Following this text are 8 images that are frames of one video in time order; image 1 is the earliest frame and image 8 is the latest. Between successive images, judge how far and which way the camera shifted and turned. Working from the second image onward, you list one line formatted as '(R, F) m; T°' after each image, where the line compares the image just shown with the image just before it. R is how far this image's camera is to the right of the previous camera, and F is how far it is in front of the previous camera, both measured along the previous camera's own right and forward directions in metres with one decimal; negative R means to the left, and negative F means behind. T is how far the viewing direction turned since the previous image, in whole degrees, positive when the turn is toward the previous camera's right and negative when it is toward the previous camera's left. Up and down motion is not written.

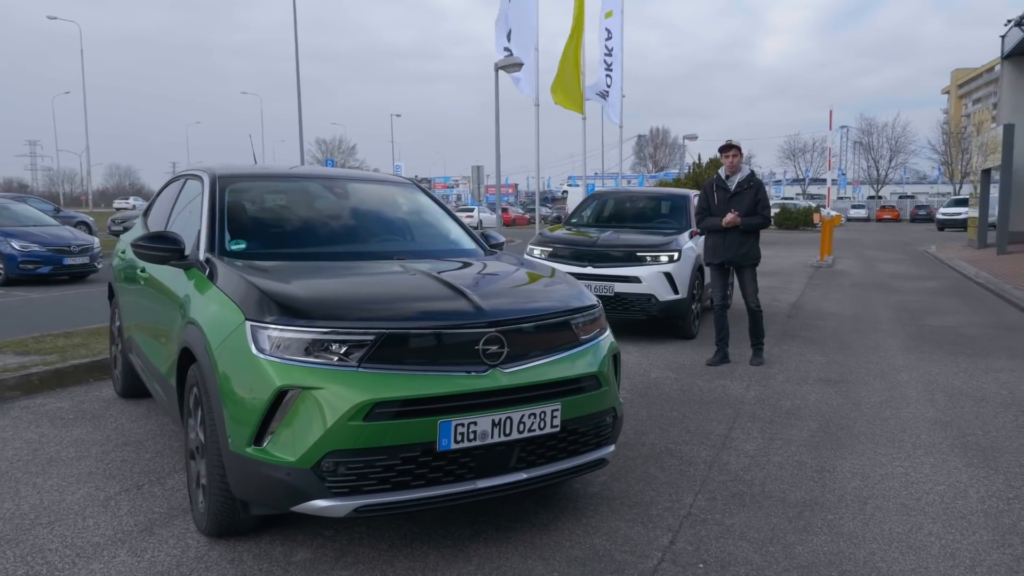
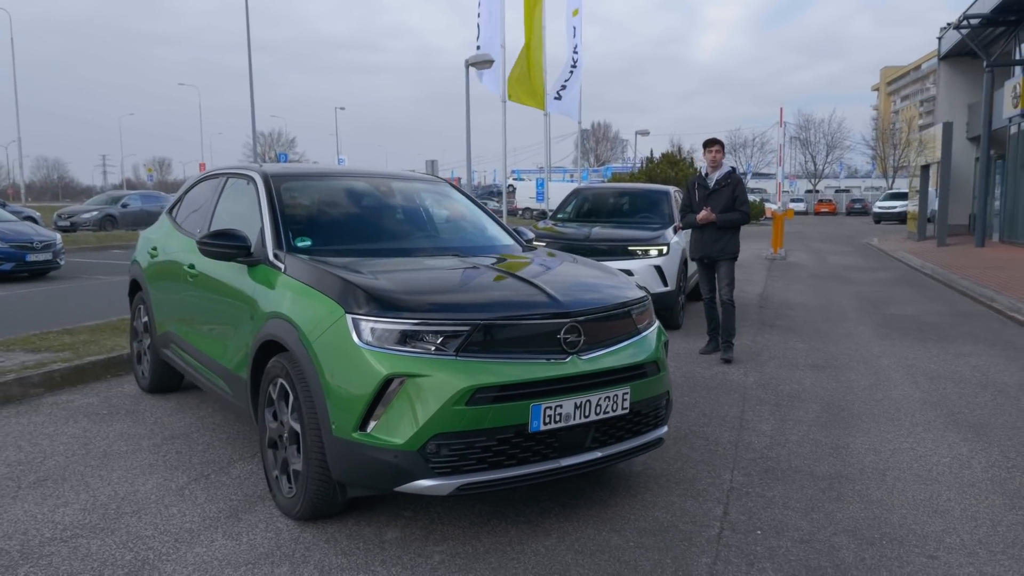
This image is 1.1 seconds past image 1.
(-0.6, -0.2) m; +4°
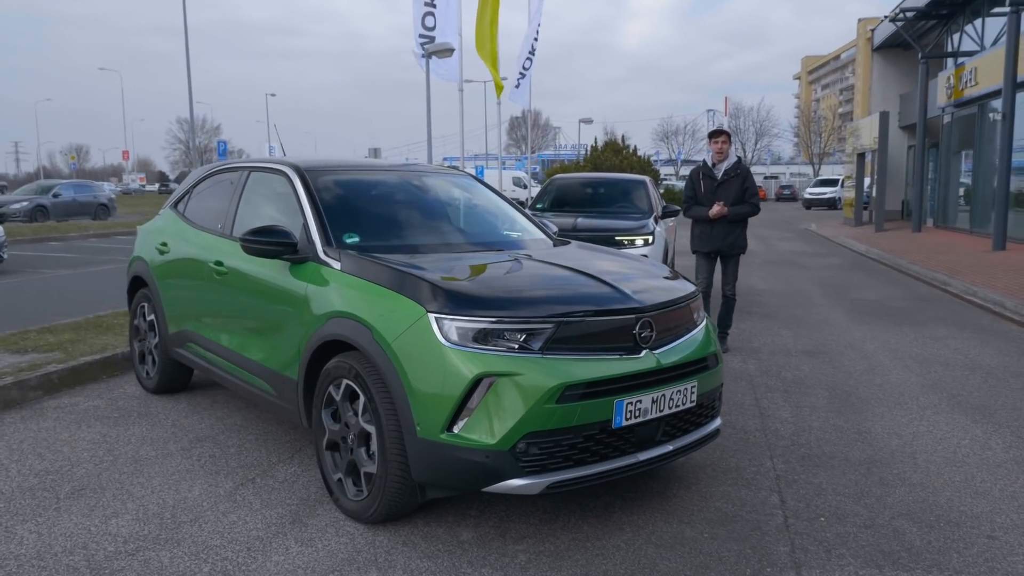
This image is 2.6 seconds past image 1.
(-0.6, +0.1) m; +5°
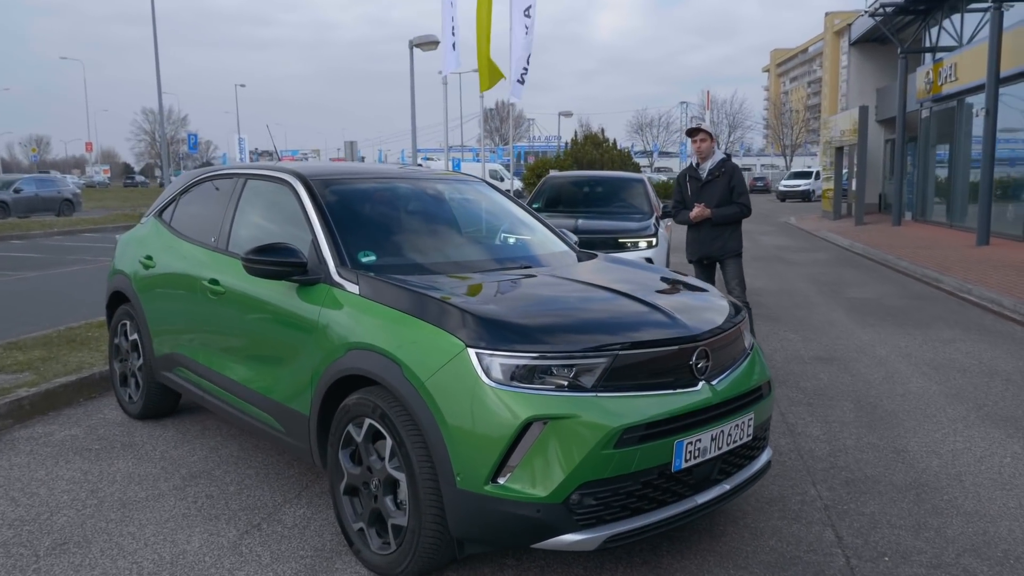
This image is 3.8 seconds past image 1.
(-0.3, +0.4) m; +2°
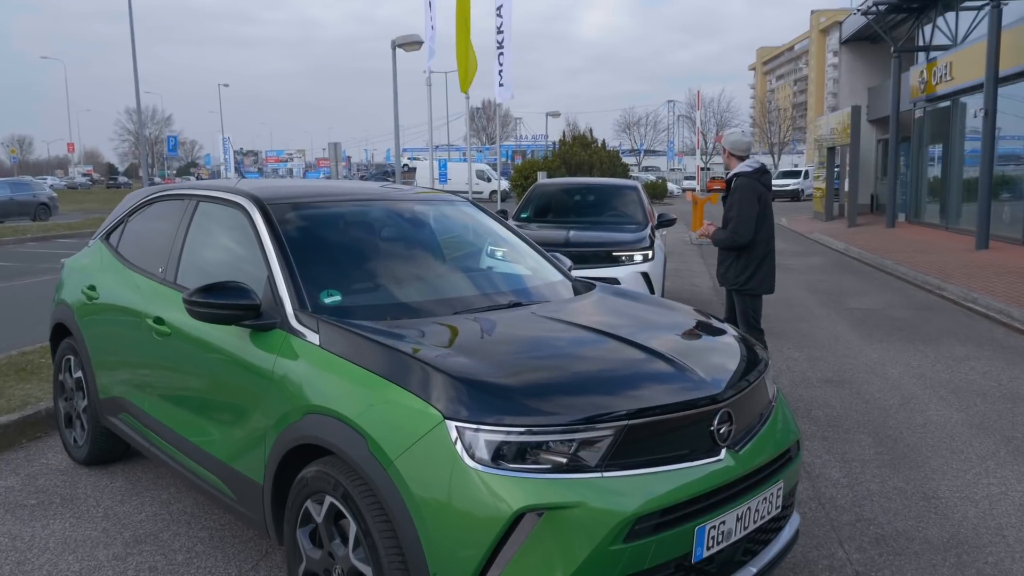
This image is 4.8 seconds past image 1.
(0.0, +0.5) m; +1°
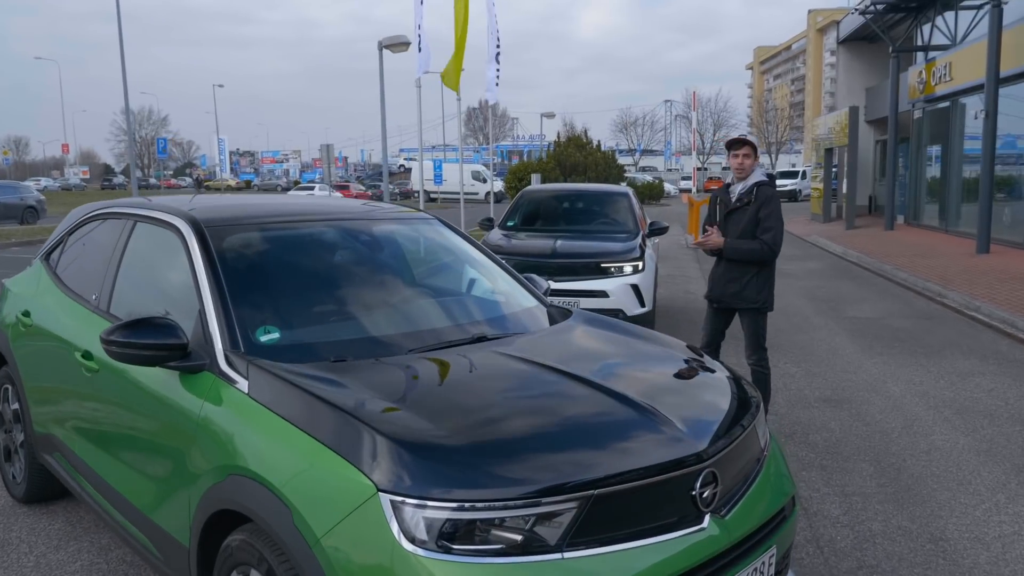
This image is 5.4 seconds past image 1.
(+0.1, +0.3) m; 0°
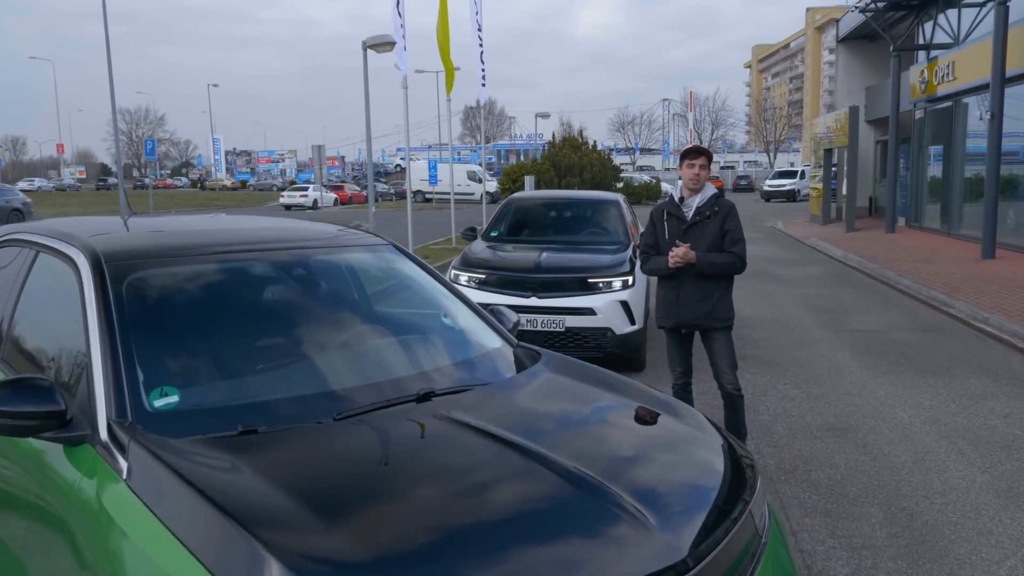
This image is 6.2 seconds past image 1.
(+0.1, +0.5) m; 0°
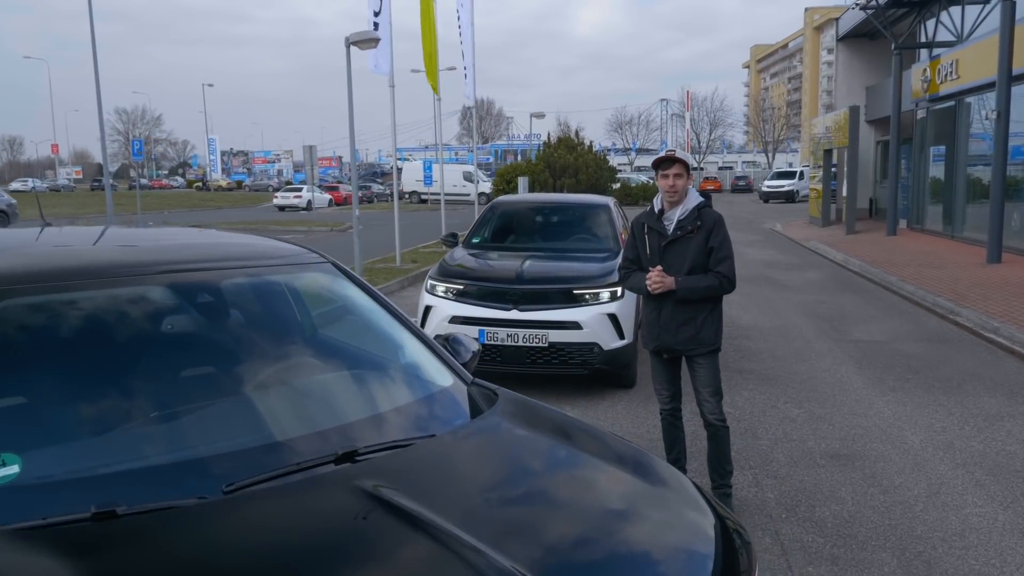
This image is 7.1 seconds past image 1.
(+0.2, +0.5) m; 0°
